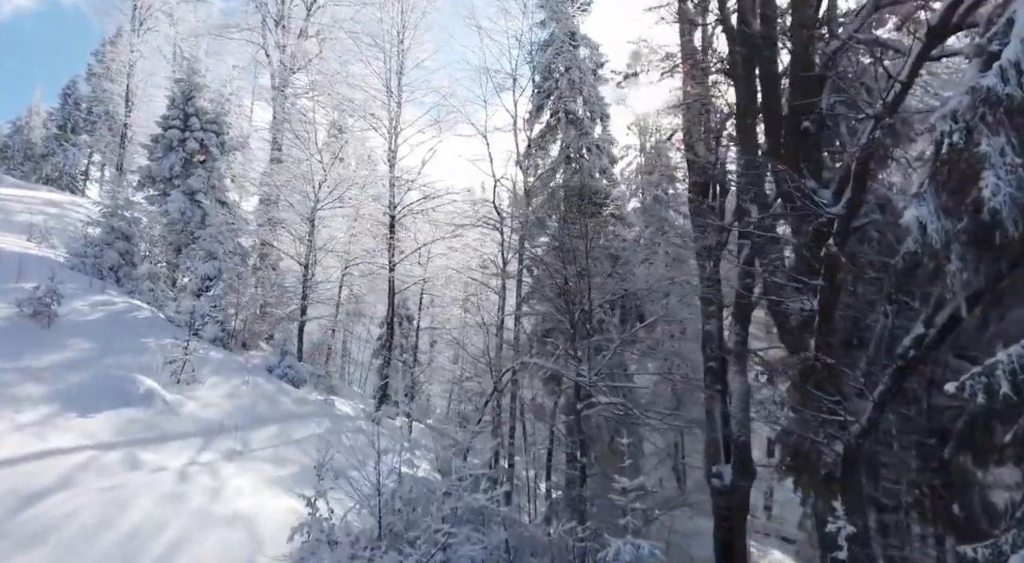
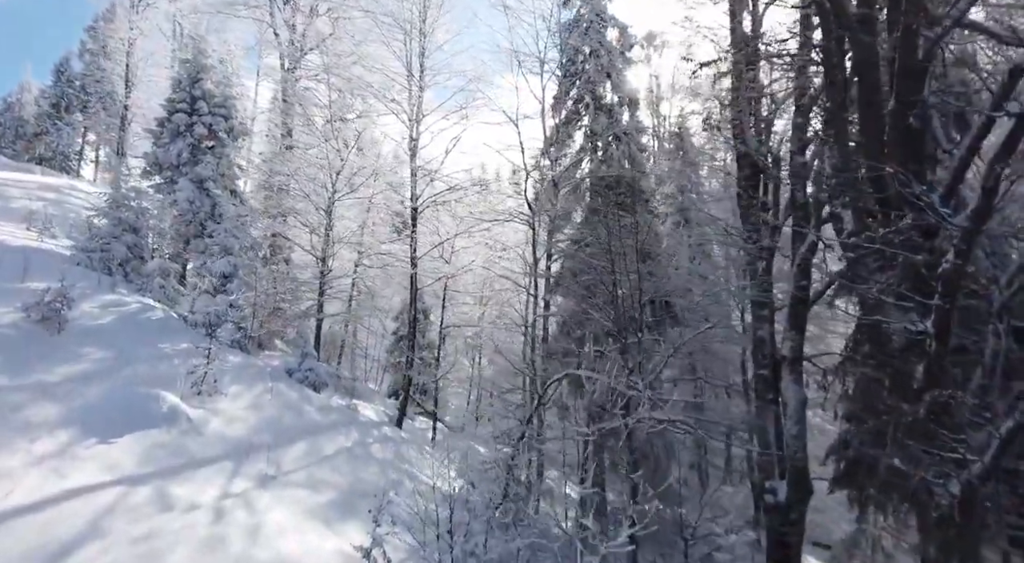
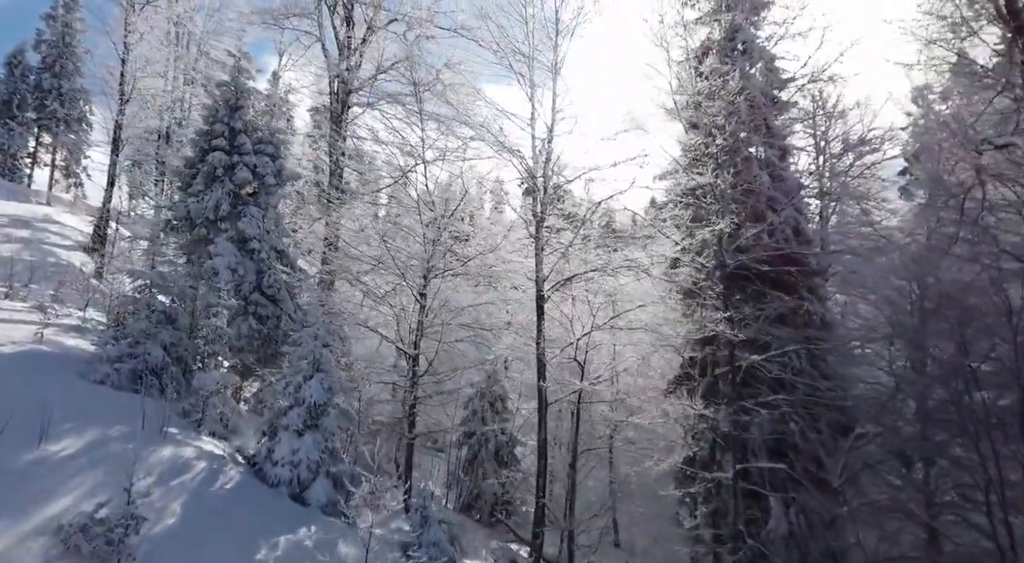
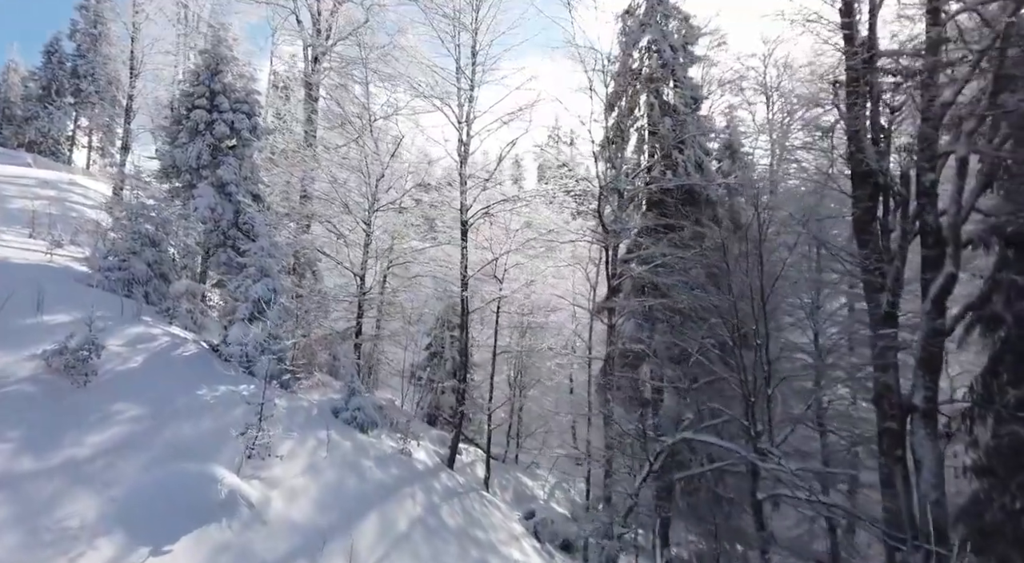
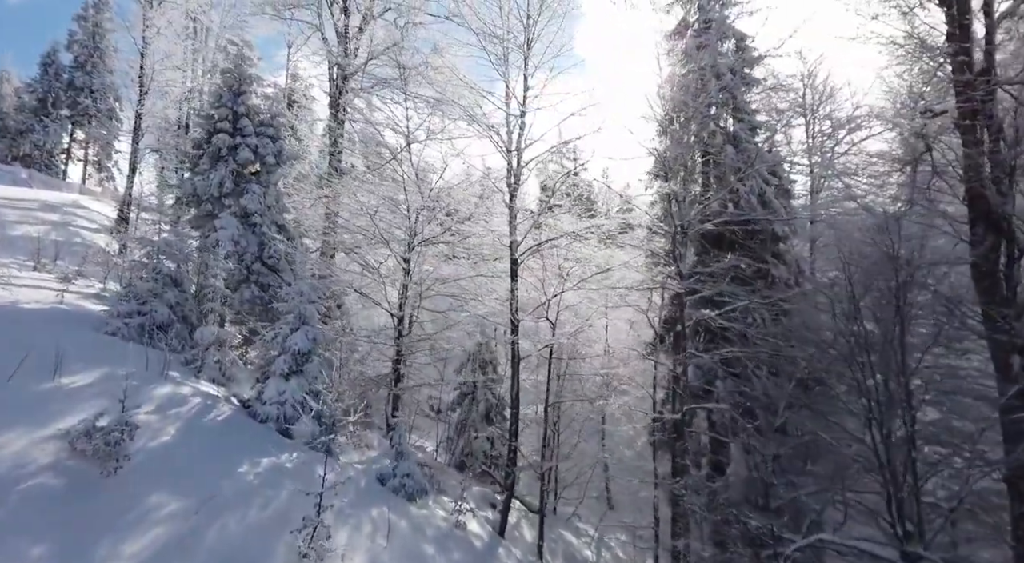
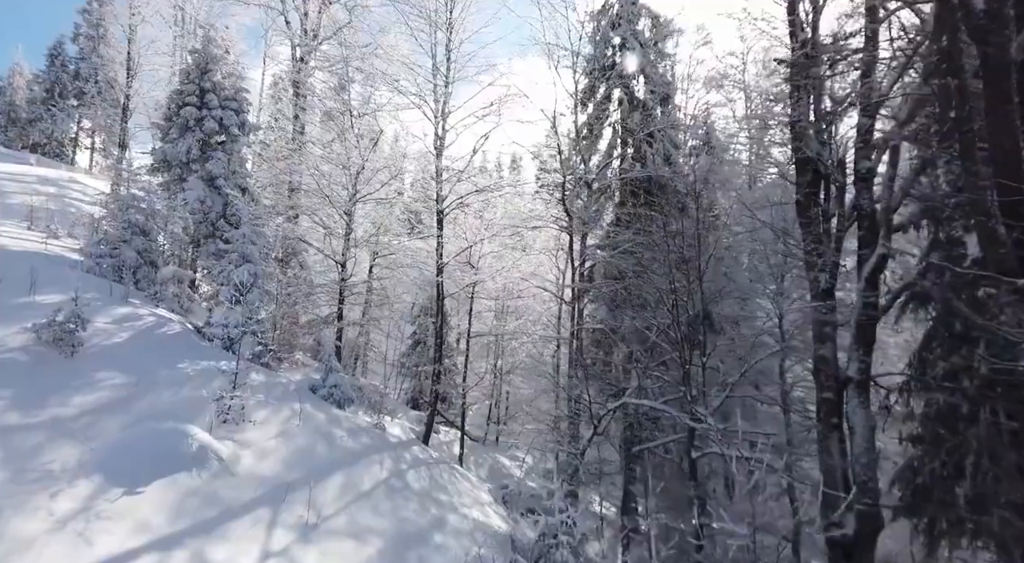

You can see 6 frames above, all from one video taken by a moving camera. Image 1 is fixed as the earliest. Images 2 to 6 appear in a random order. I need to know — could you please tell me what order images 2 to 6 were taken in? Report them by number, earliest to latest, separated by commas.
2, 6, 4, 5, 3
